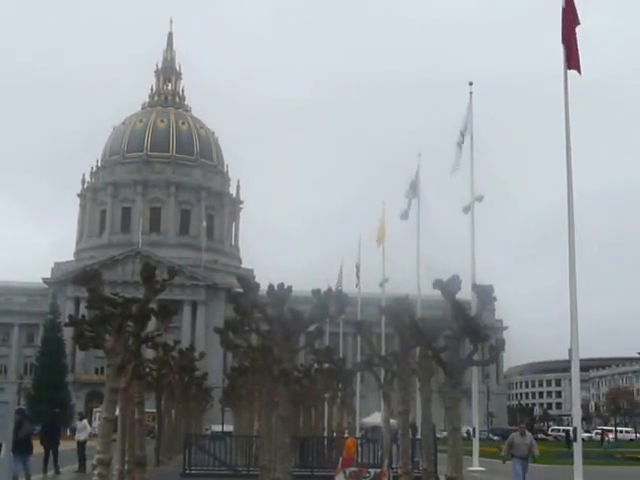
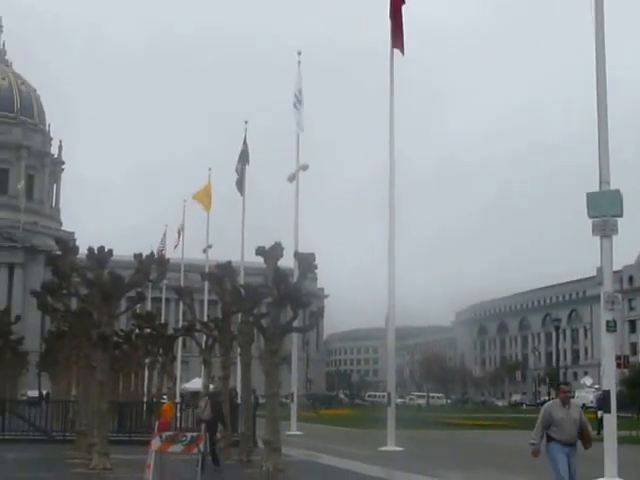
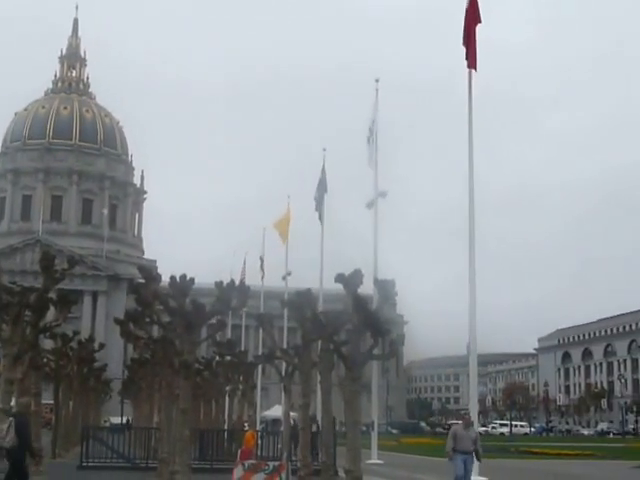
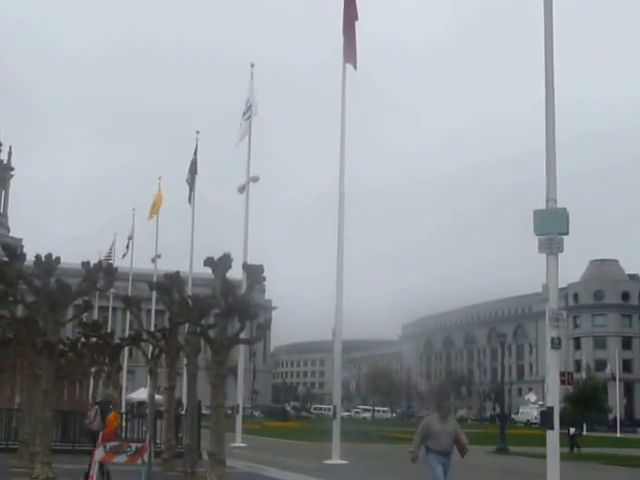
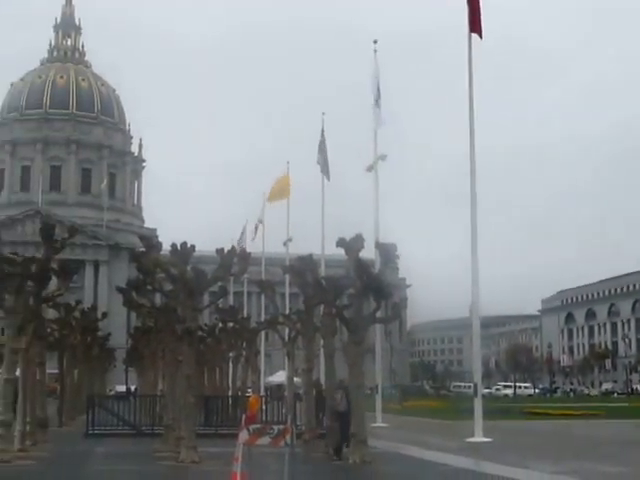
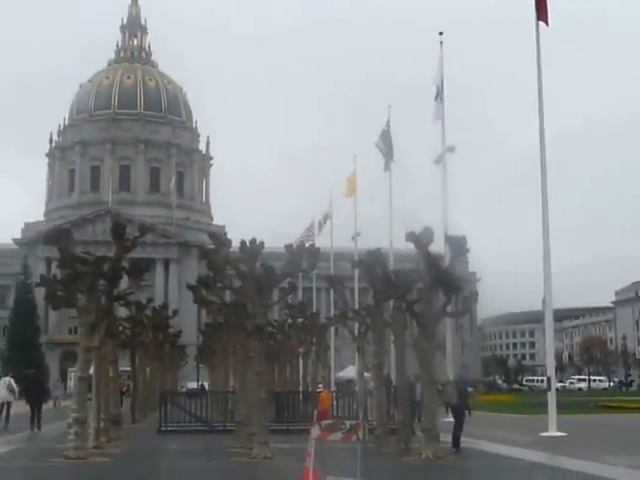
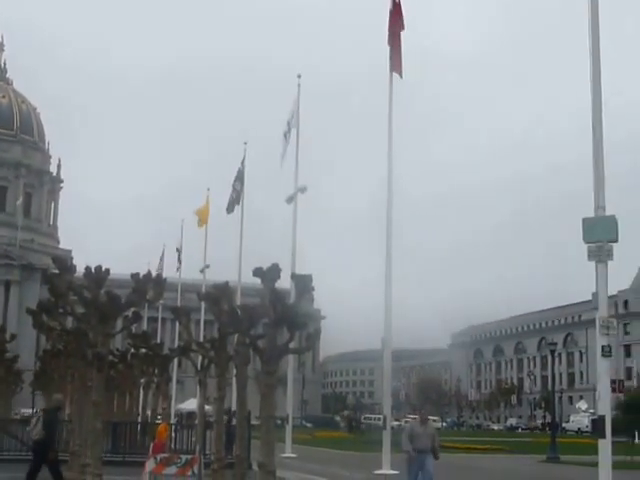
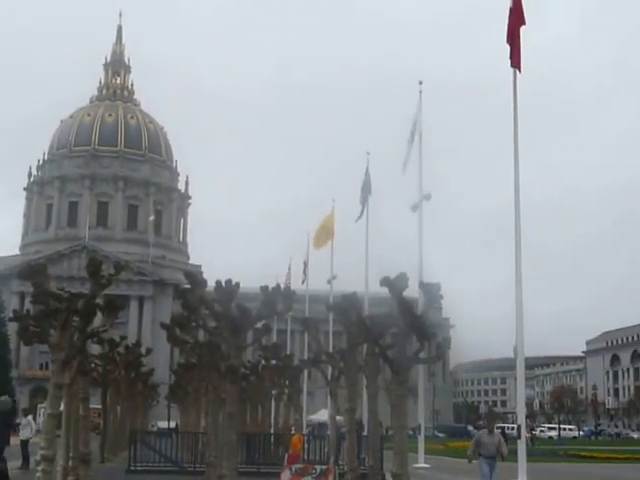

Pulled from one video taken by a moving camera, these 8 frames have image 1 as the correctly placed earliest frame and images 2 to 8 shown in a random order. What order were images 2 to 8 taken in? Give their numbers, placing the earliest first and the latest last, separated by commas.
8, 3, 7, 4, 2, 5, 6
